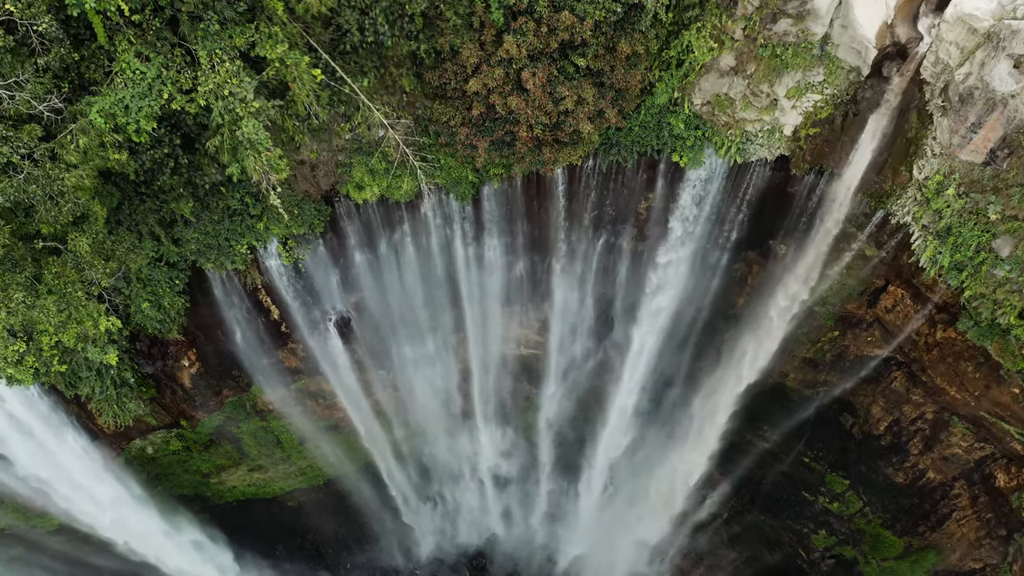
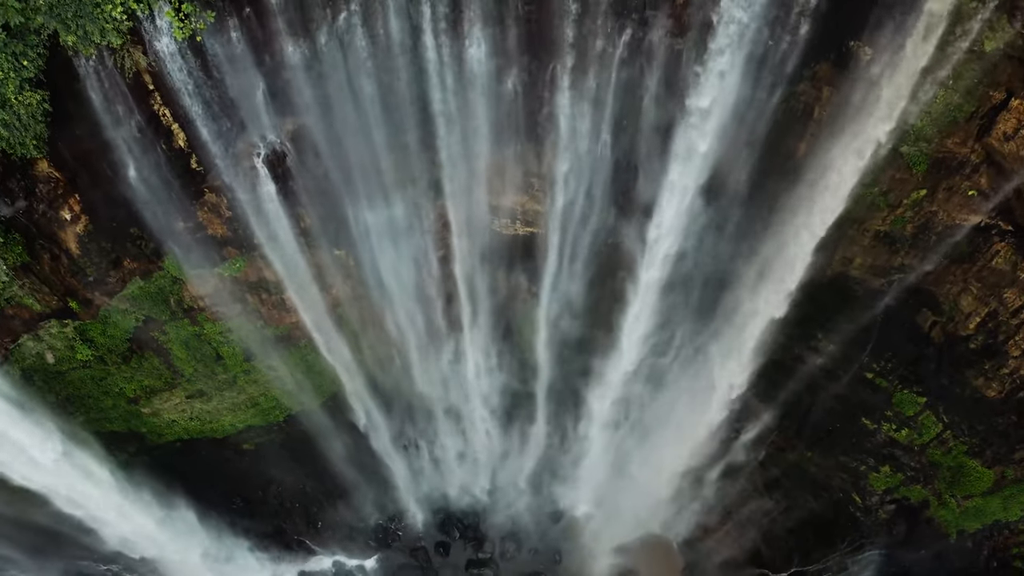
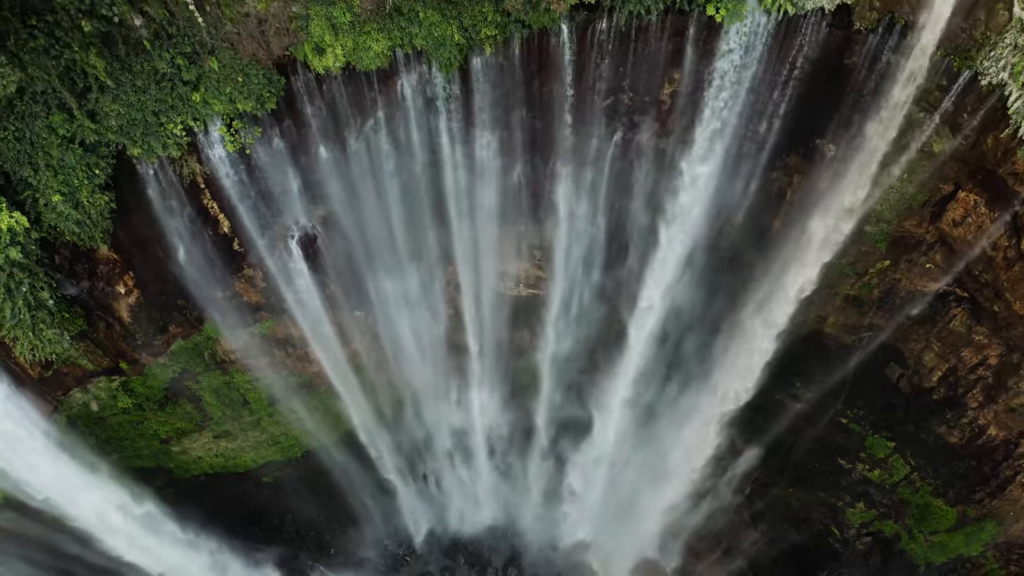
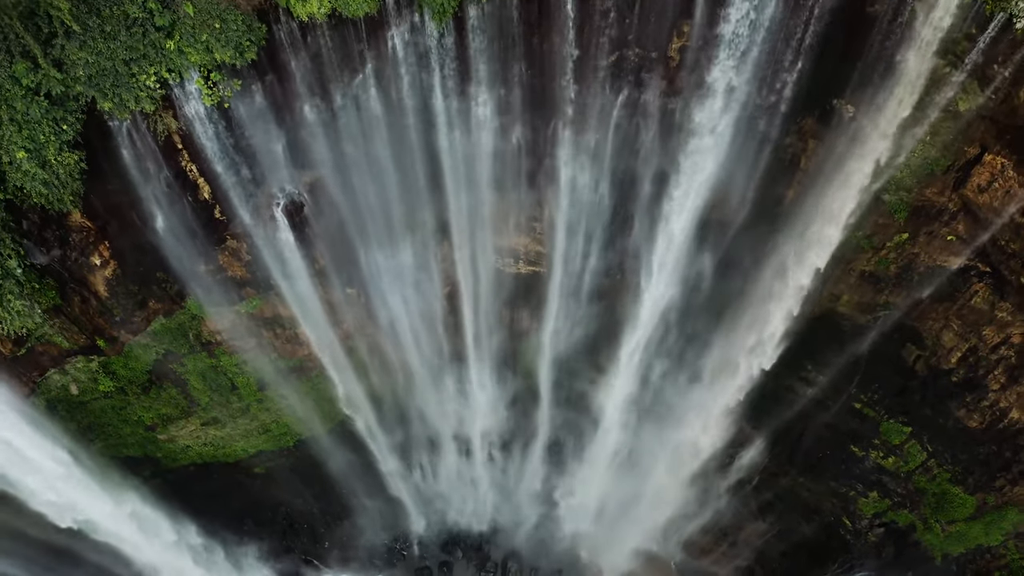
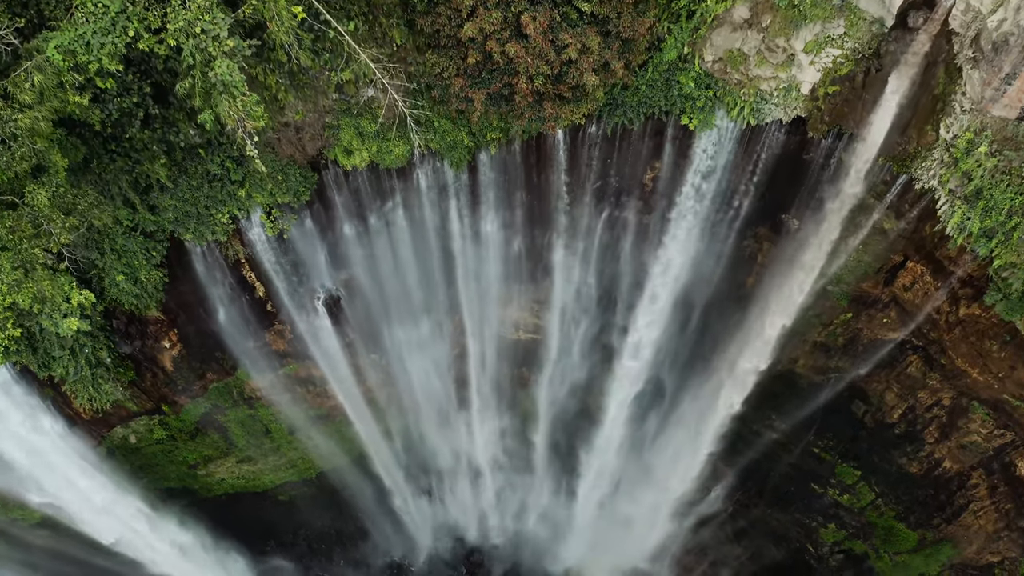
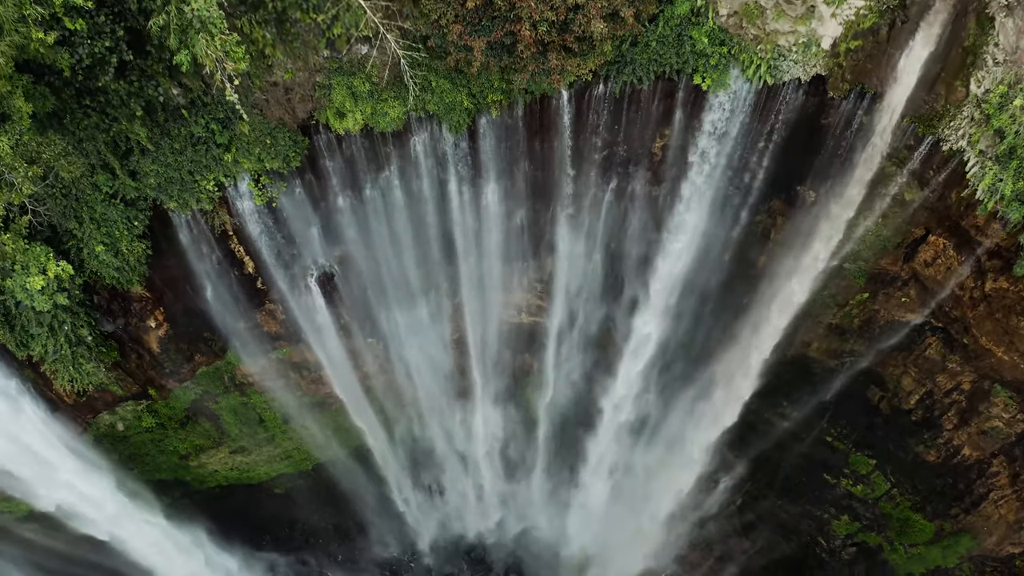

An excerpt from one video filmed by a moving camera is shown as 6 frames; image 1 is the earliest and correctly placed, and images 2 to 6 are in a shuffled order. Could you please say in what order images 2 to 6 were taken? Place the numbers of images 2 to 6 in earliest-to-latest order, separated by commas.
5, 6, 3, 4, 2
